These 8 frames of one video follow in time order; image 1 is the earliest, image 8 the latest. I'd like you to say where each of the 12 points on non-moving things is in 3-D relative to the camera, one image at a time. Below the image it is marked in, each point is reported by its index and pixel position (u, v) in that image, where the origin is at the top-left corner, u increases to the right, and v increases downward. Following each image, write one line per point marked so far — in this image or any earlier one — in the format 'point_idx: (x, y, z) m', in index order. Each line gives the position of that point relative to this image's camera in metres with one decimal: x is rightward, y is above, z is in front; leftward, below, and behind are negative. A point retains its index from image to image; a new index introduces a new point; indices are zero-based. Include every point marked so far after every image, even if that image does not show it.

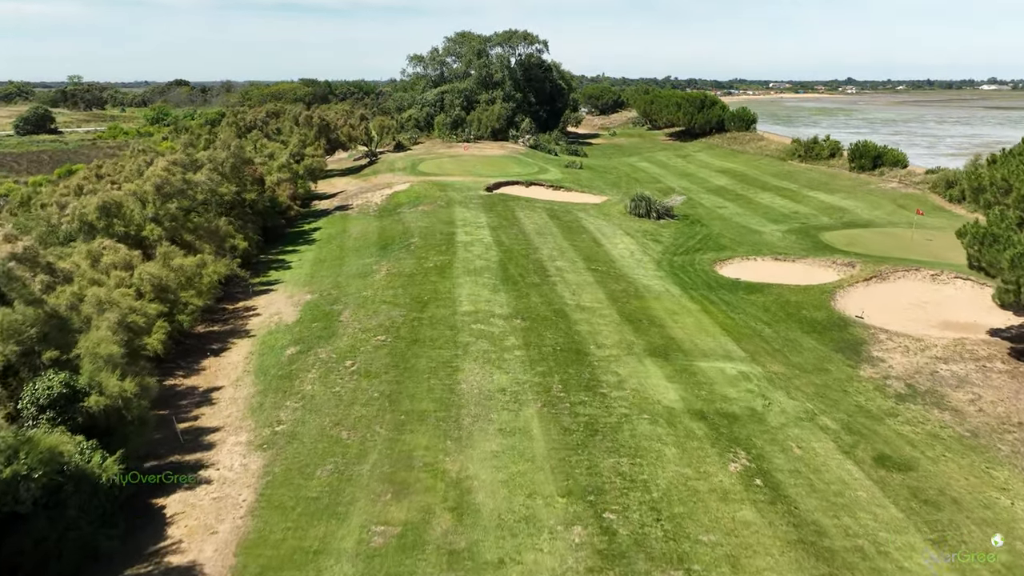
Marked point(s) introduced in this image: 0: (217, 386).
0: (-7.5, -2.5, +18.3) m
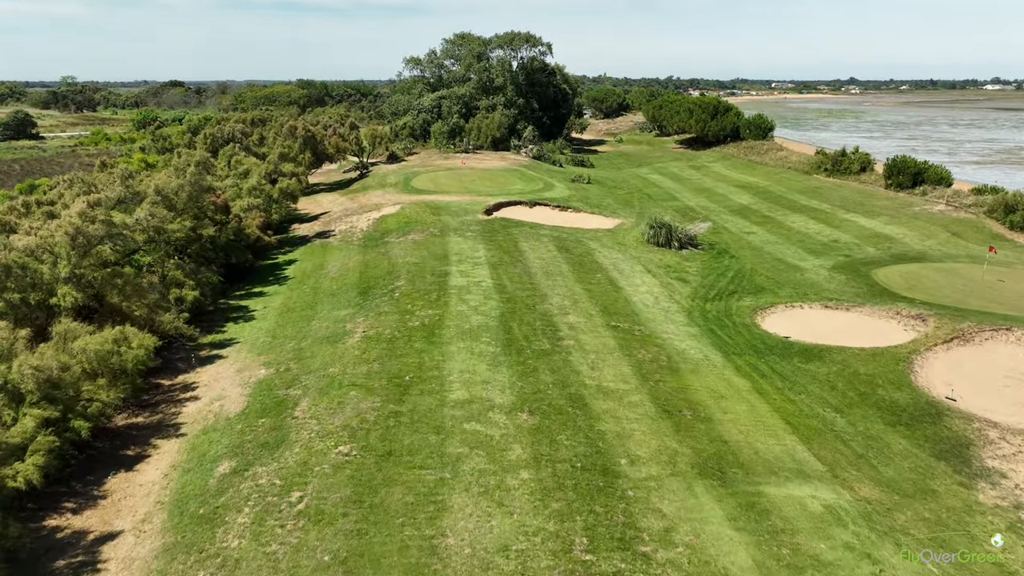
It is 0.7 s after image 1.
0: (-7.4, -4.5, +13.3) m
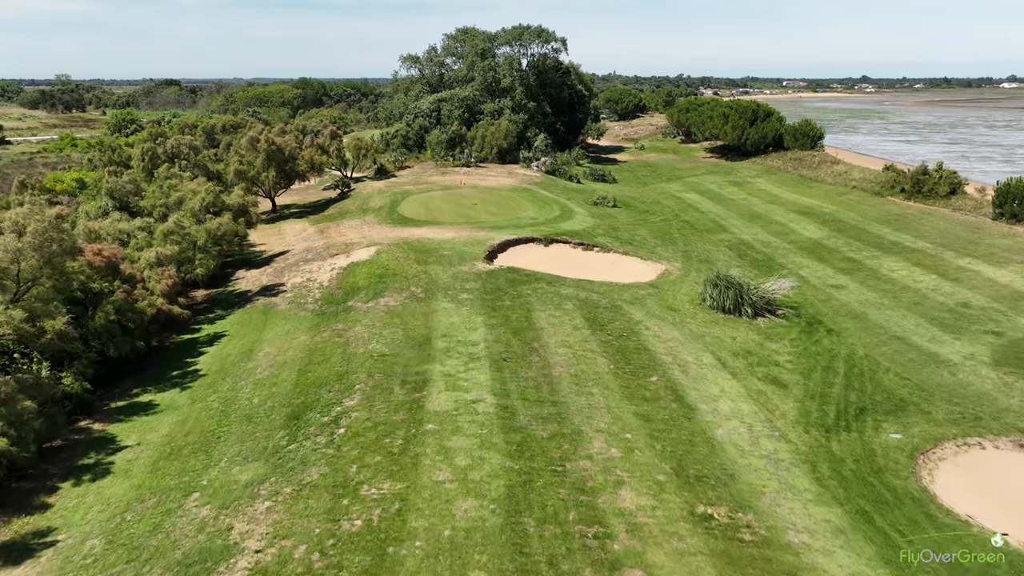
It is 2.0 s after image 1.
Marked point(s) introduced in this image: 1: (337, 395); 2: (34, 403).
0: (-7.3, -7.6, +3.4) m
1: (-4.6, -2.8, +18.9) m
2: (-11.4, -2.7, +17.2) m
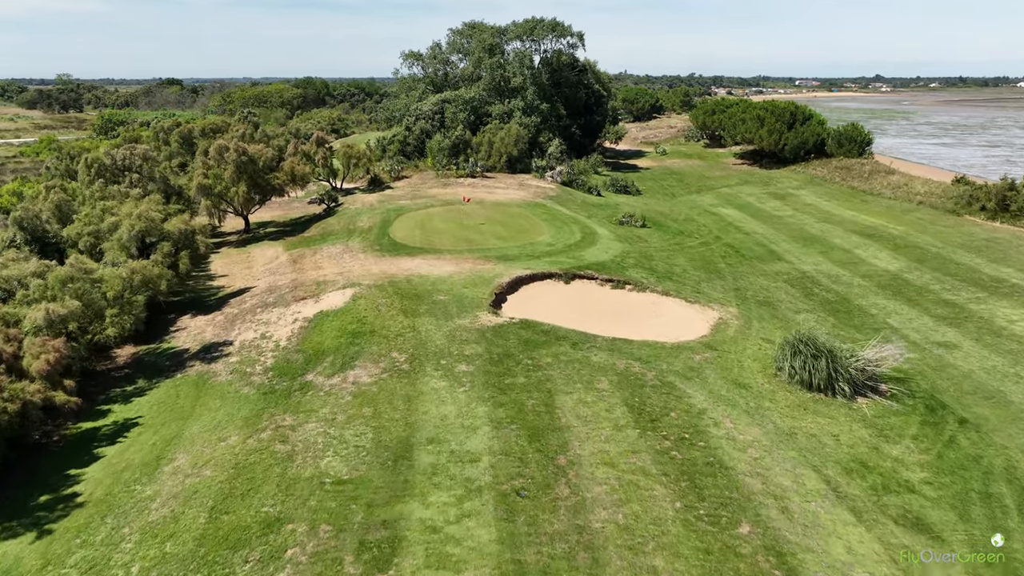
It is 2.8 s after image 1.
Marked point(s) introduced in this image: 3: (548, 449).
0: (-7.2, -9.6, -3.5) m
1: (-4.3, -4.7, +12.1) m
2: (-11.1, -4.6, +10.4) m
3: (+0.8, -3.5, +16.0) m
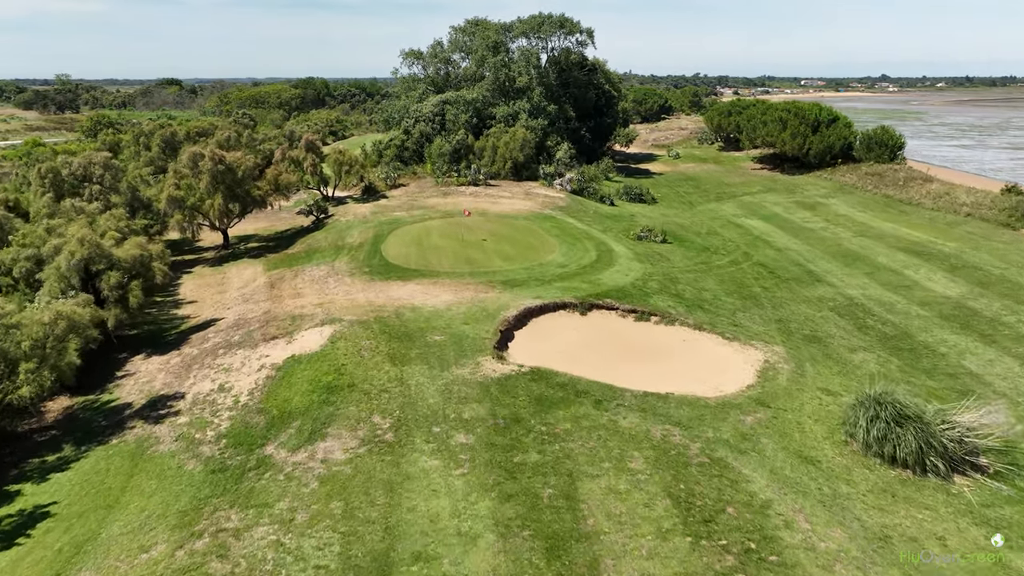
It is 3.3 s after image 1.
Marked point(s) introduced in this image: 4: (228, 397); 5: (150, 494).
0: (-7.0, -10.7, -7.4) m
1: (-4.1, -5.9, +8.1) m
2: (-10.9, -5.7, +6.4) m
3: (+1.0, -4.7, +12.0) m
4: (-7.5, -2.9, +19.0) m
5: (-7.7, -4.3, +15.3) m
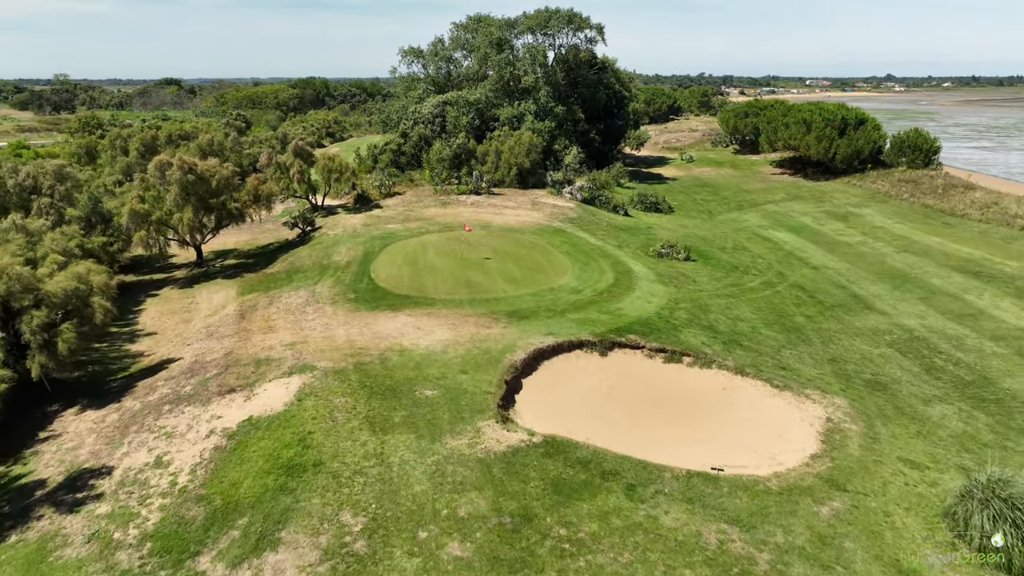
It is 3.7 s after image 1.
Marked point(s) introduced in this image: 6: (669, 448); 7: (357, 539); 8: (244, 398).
0: (-7.0, -11.8, -11.3) m
1: (-4.0, -7.0, +4.2) m
2: (-10.8, -6.8, +2.5) m
3: (+1.2, -5.7, +8.1) m
4: (-7.4, -3.9, +15.2) m
5: (-7.6, -5.4, +11.4) m
6: (+3.7, -3.6, +17.2) m
7: (-2.7, -4.3, +12.6) m
8: (-6.7, -2.7, +17.8) m
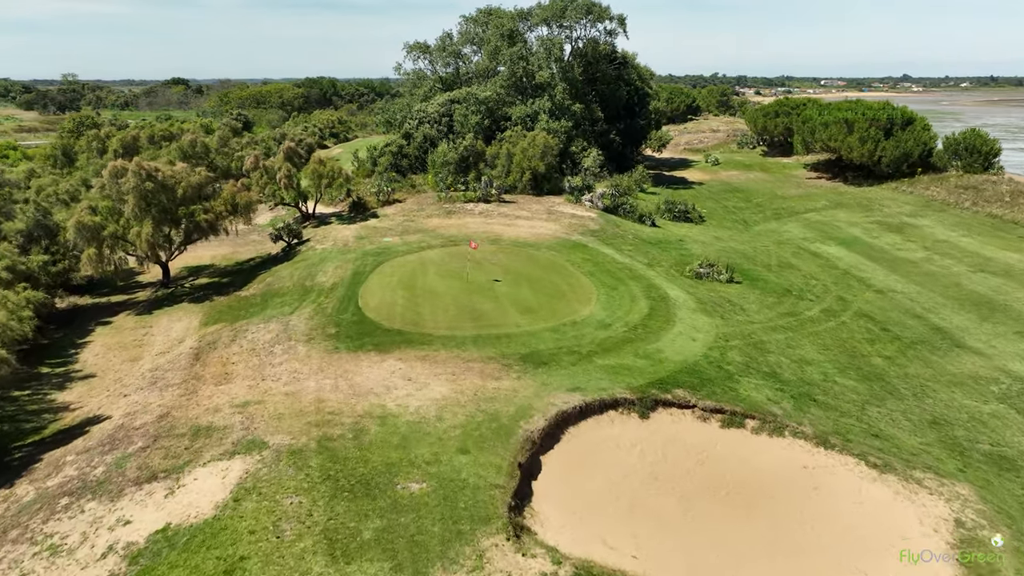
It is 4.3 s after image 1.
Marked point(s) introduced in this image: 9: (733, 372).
0: (-7.2, -12.8, -16.0) m
1: (-3.9, -7.9, -0.5) m
2: (-10.7, -7.7, -2.0) m
3: (+1.3, -6.8, +3.3) m
4: (-7.1, -4.9, +10.5) m
5: (-7.4, -6.4, +6.8) m
6: (+4.0, -4.7, +12.4) m
7: (-2.5, -5.4, +7.9) m
8: (-6.4, -3.7, +13.2) m
9: (+6.1, -2.3, +19.8) m
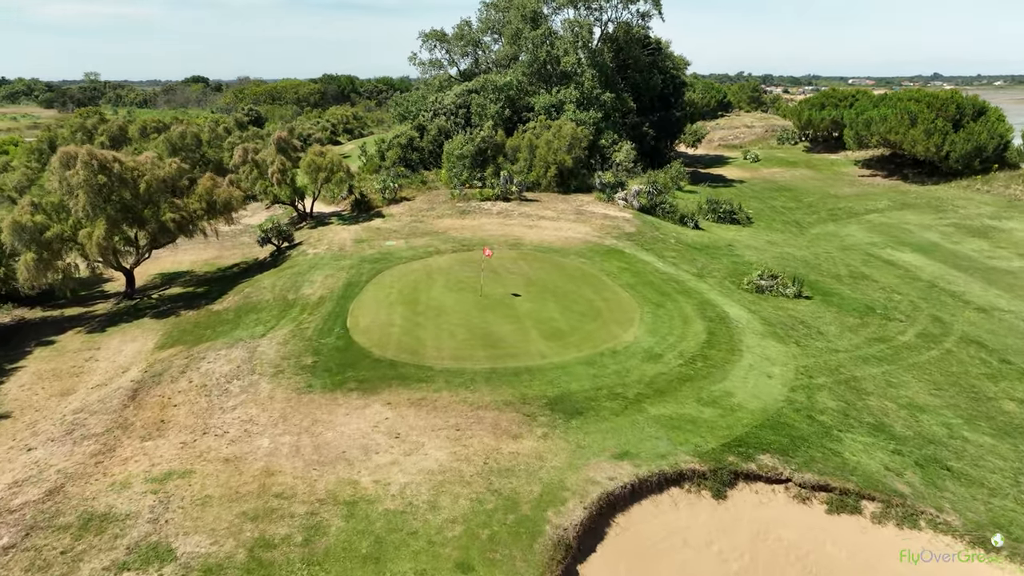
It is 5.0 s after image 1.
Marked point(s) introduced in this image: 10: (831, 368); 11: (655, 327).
0: (-7.7, -13.2, -20.5) m
1: (-4.1, -8.4, -5.1) m
2: (-10.9, -8.1, -6.4) m
3: (+1.3, -7.2, -1.5) m
4: (-6.9, -5.4, +6.0) m
5: (-7.3, -6.8, +2.3) m
6: (+4.3, -5.2, +7.6) m
7: (-2.4, -5.8, +3.2) m
8: (-6.1, -4.1, +8.6) m
9: (+6.6, -2.8, +14.9) m
10: (+8.2, -1.9, +18.2) m
11: (+3.9, -1.0, +19.6) m
